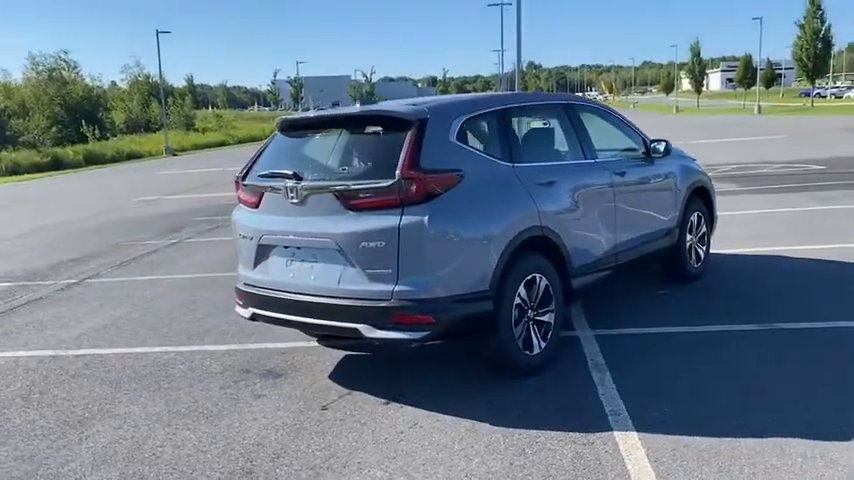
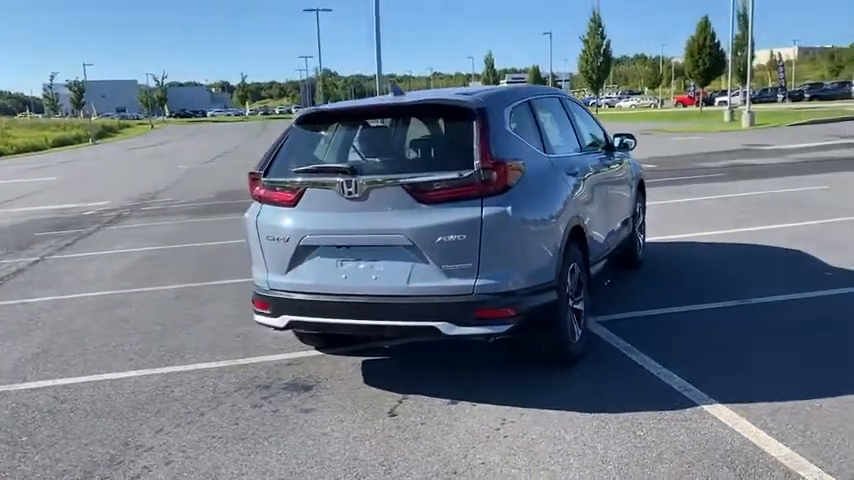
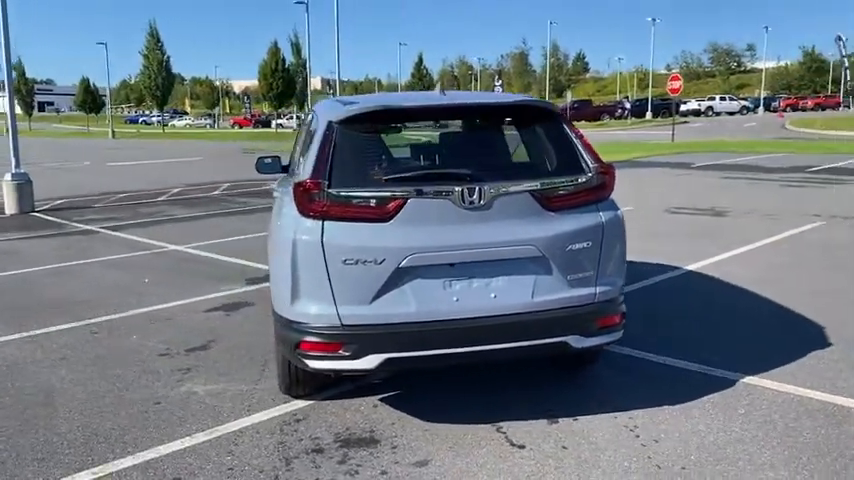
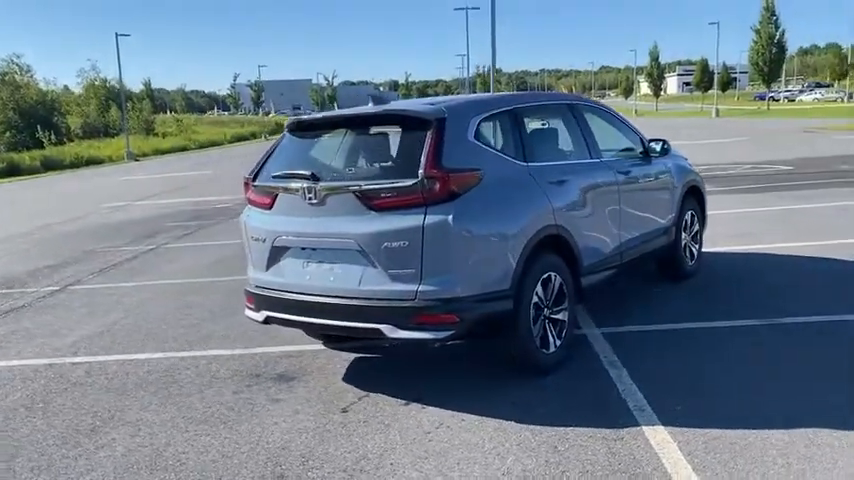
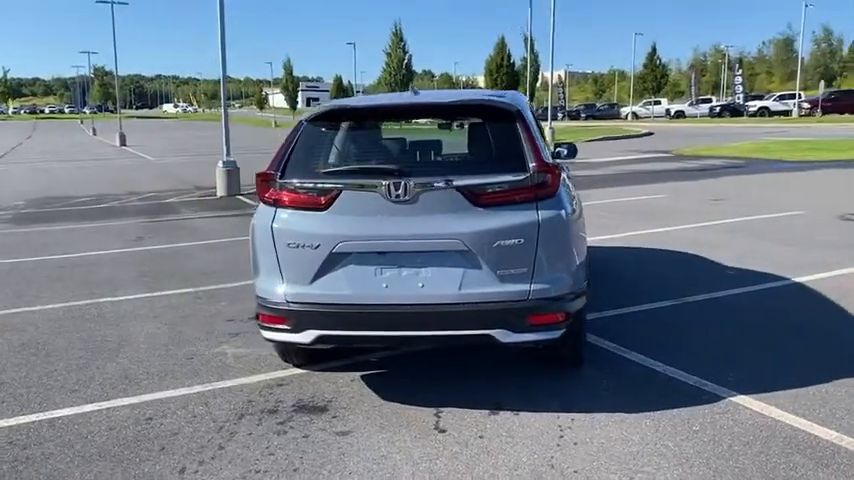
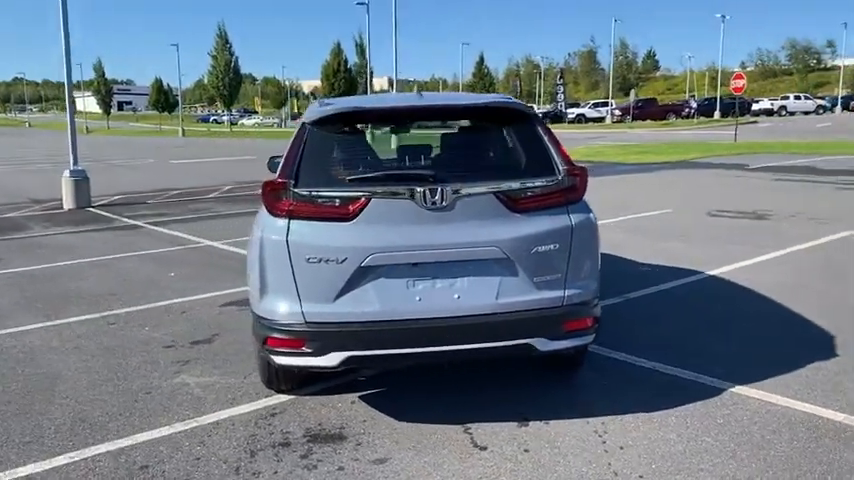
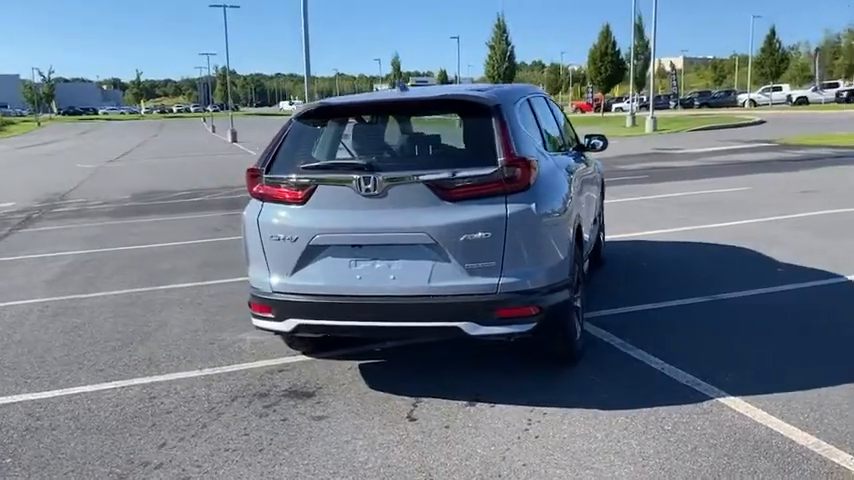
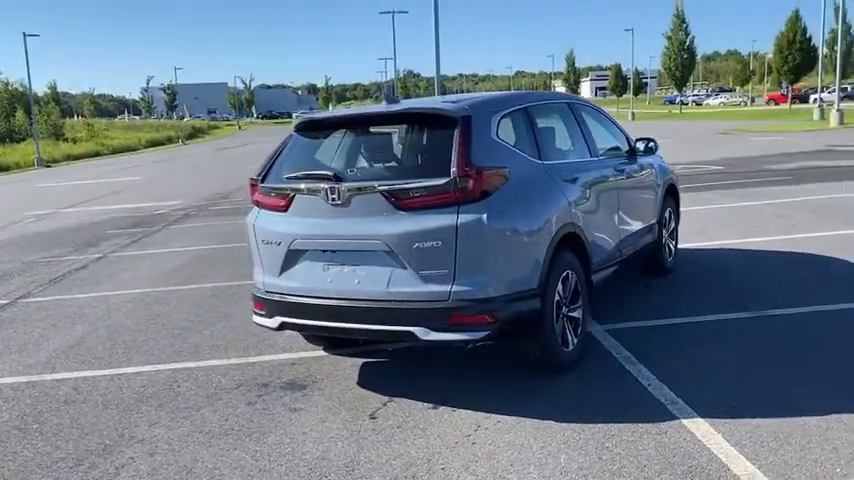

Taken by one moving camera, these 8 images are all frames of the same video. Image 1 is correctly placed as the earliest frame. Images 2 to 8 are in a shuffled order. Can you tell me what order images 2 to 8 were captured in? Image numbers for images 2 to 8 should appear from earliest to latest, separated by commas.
4, 8, 2, 7, 5, 6, 3
